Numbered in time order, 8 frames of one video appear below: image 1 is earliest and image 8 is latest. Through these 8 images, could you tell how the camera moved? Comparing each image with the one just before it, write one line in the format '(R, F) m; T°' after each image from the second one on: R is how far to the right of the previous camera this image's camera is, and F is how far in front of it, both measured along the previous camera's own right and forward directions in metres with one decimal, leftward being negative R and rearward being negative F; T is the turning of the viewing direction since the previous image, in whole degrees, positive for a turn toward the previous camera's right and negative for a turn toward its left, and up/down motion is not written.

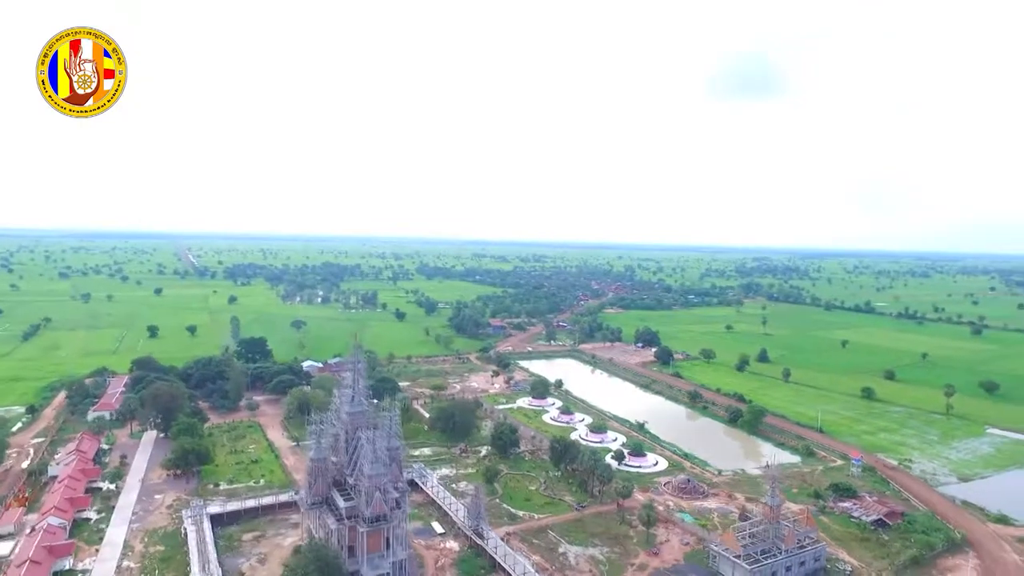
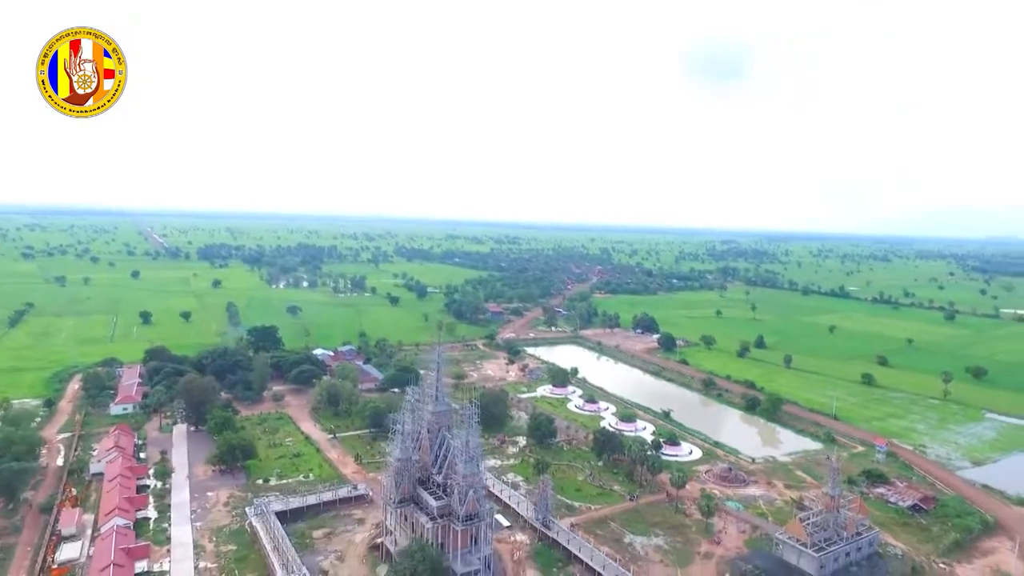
(-5.8, -0.1) m; +3°
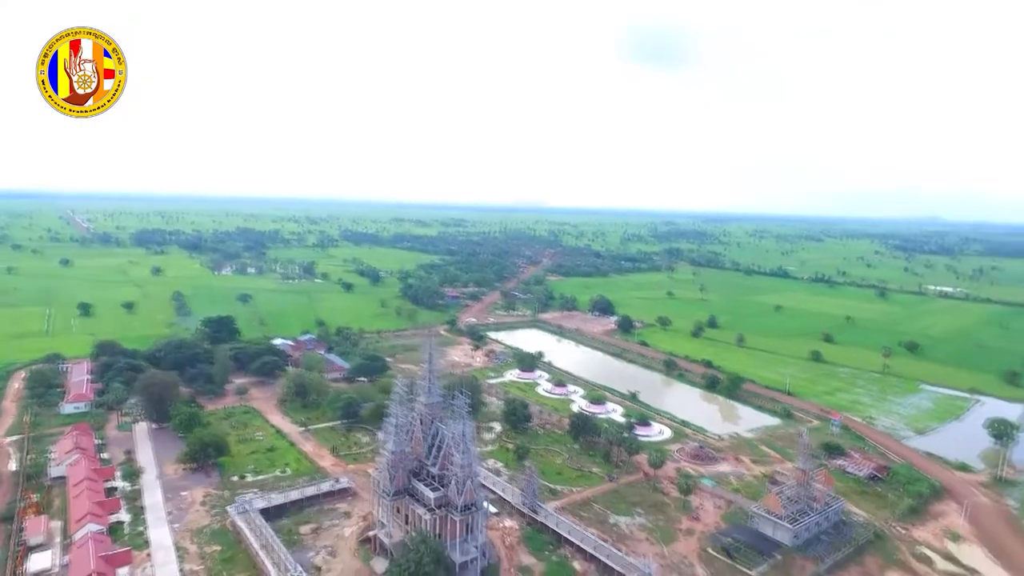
(-2.3, 0.0) m; +5°
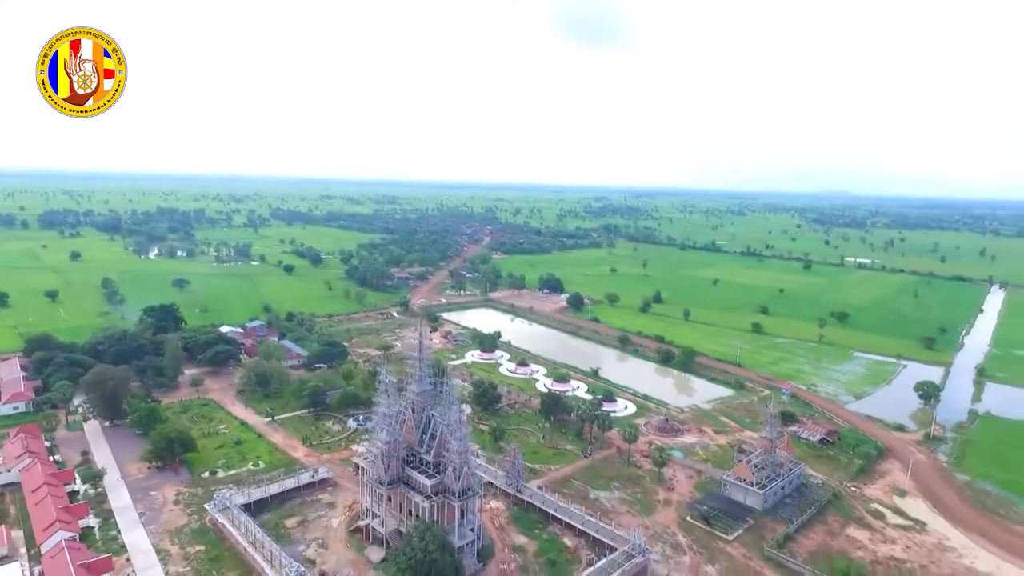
(-2.8, 0.0) m; +6°
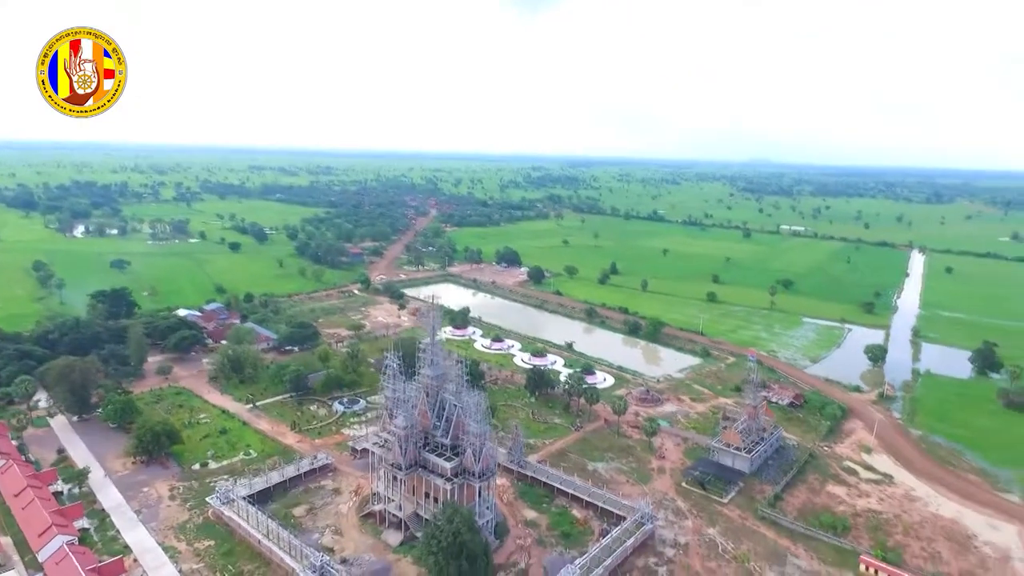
(-3.7, 0.0) m; +6°
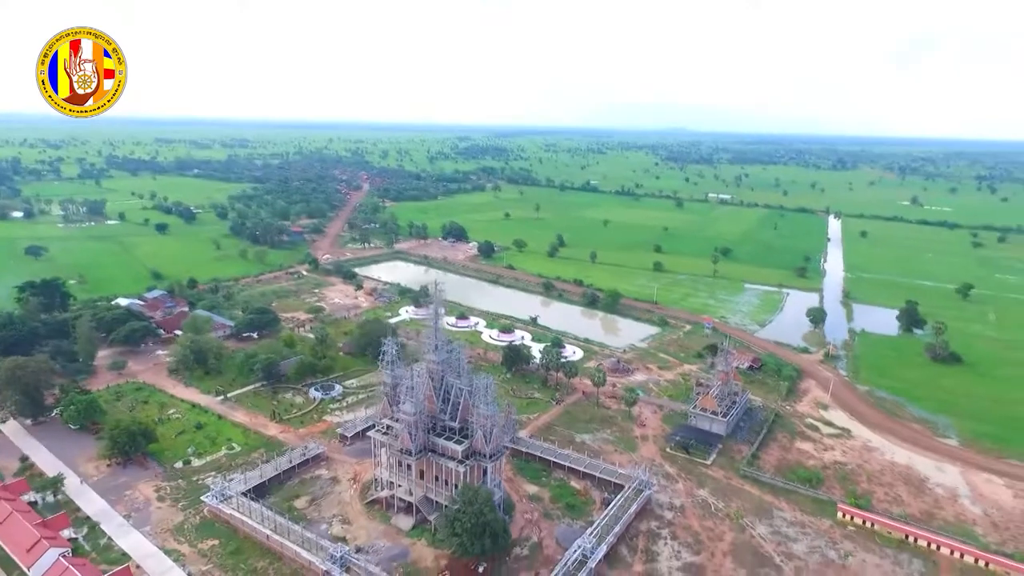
(-3.8, -0.1) m; +7°
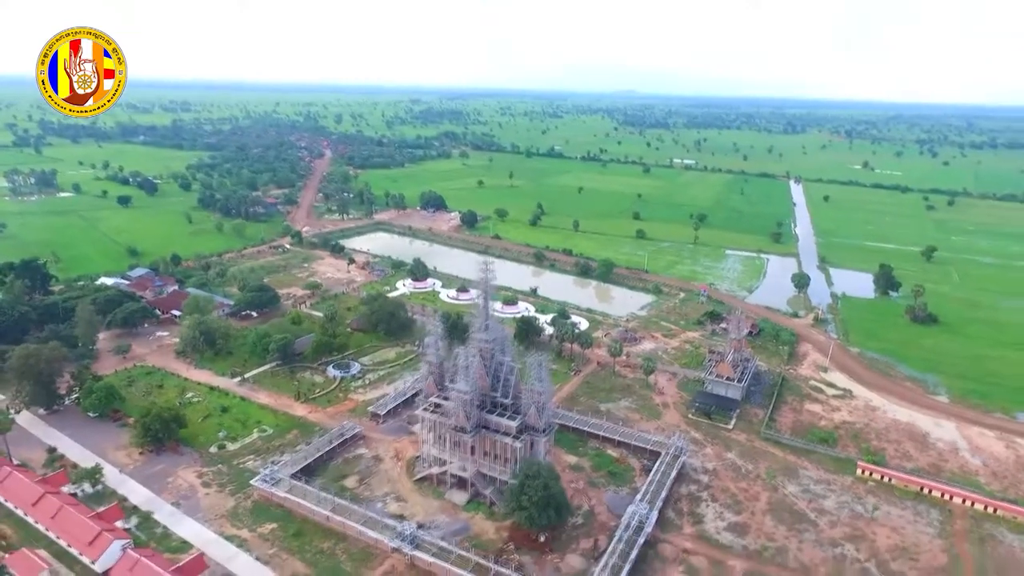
(-4.8, -0.2) m; +4°
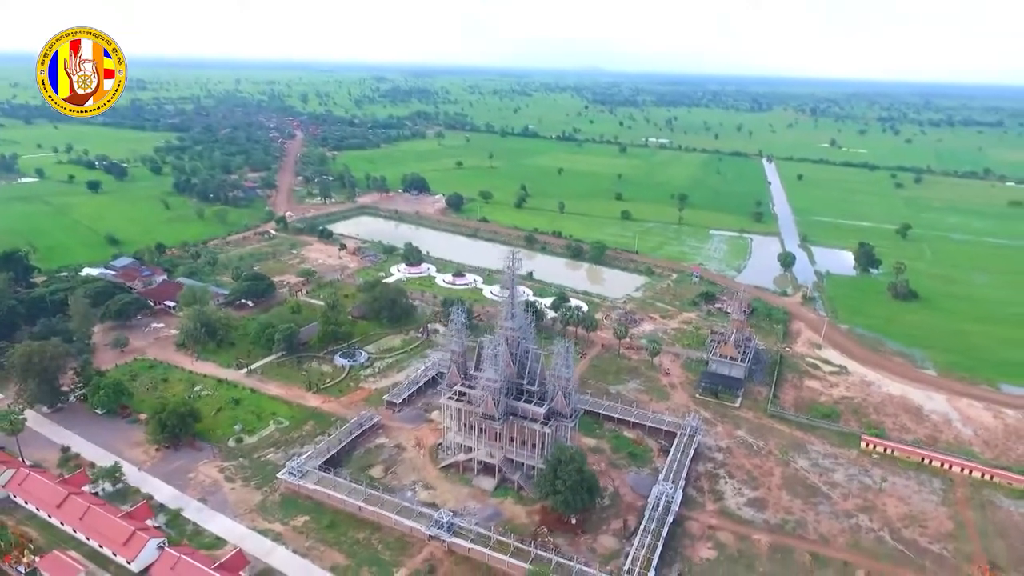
(-2.9, -0.2) m; +3°
